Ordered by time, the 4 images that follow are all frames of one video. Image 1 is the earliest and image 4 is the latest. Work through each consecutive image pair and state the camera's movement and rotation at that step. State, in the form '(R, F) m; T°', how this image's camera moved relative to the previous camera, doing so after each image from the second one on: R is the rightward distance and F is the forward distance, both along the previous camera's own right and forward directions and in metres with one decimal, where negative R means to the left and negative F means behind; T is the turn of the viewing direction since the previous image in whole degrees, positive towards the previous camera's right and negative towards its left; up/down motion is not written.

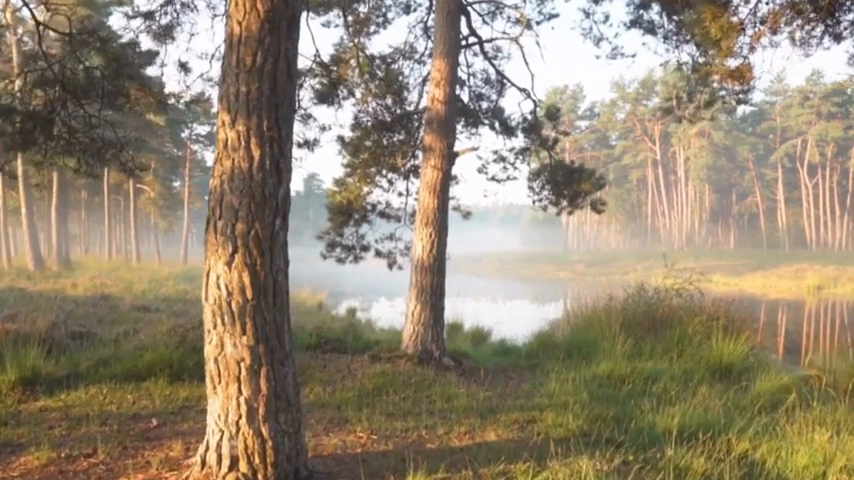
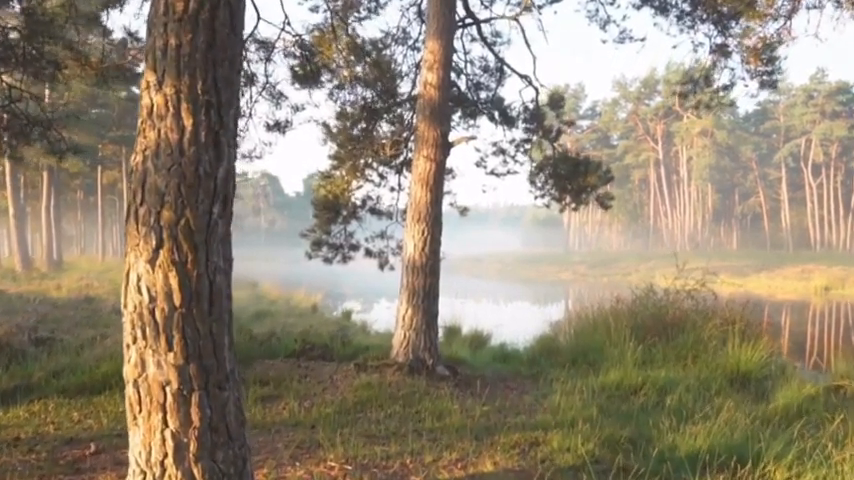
(+0.1, +0.7) m; 0°
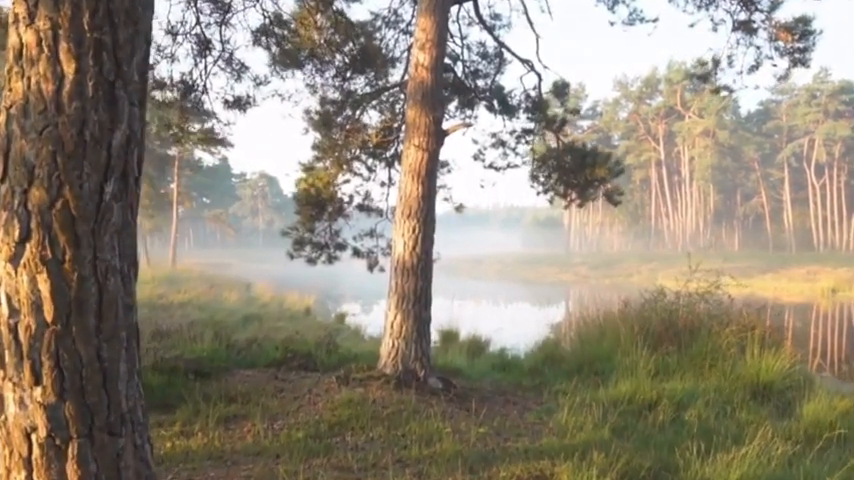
(+0.1, +0.7) m; 0°
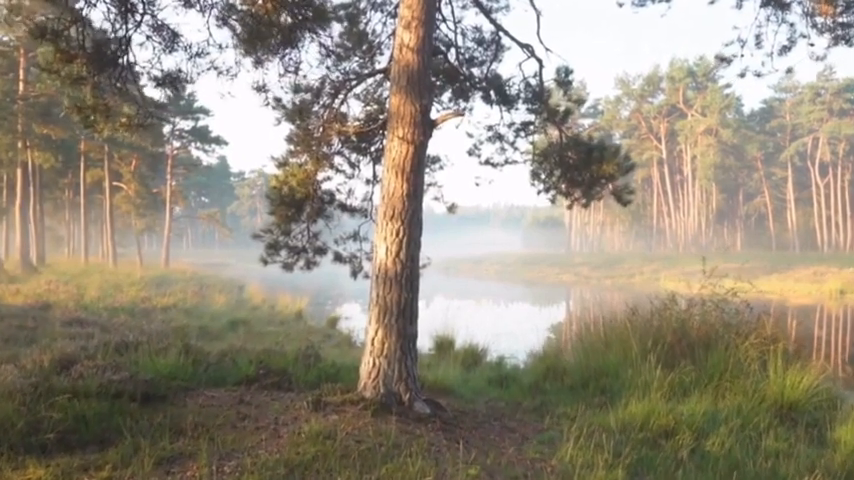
(+0.1, +0.8) m; 0°
